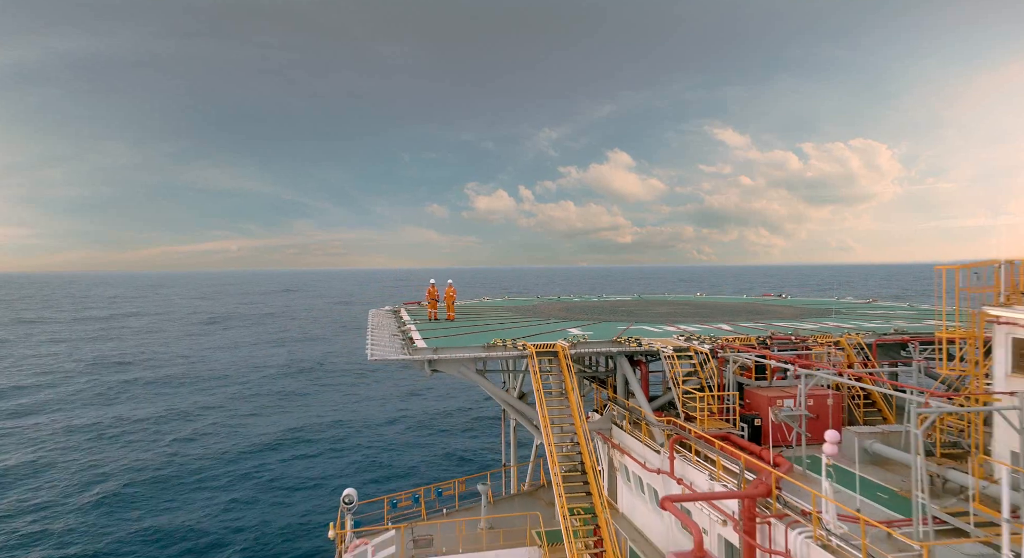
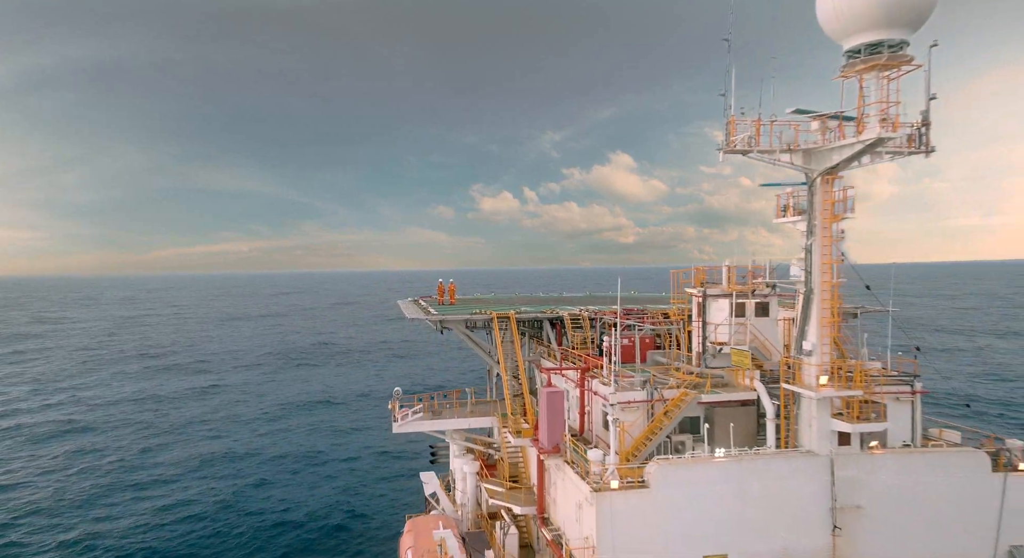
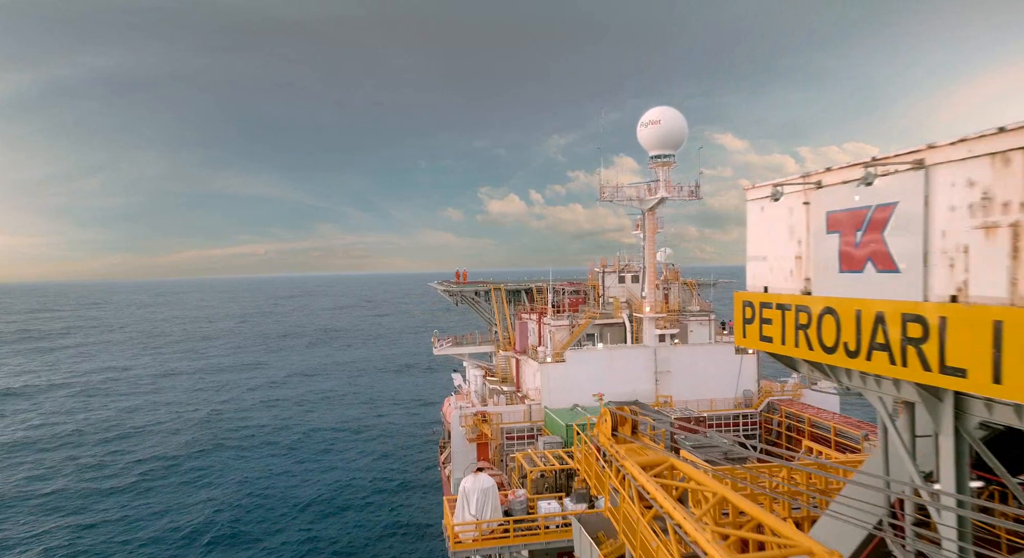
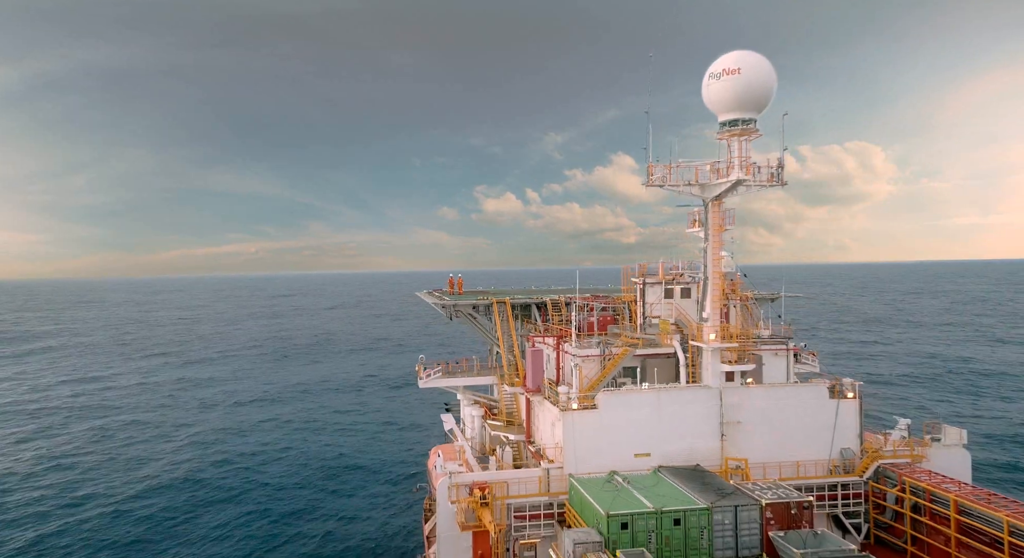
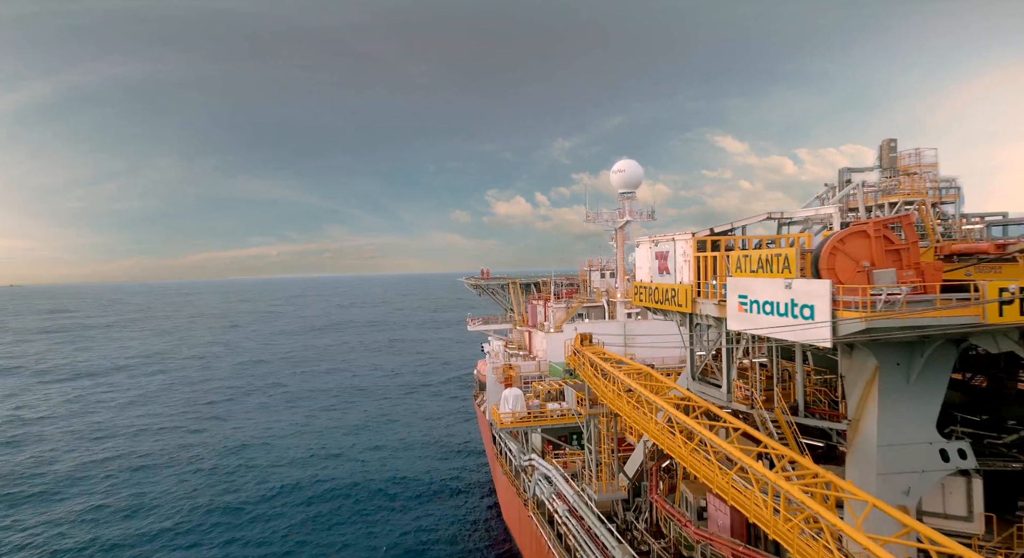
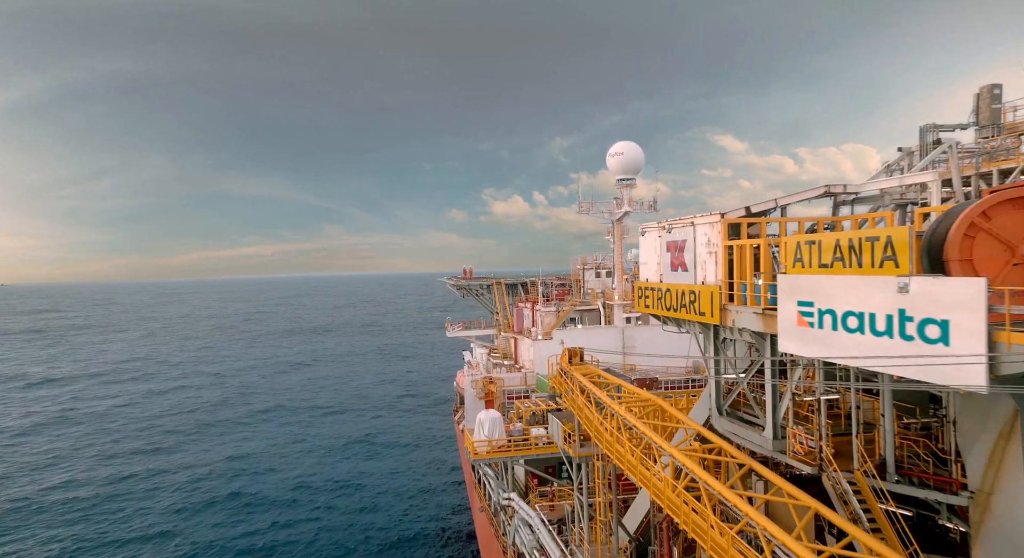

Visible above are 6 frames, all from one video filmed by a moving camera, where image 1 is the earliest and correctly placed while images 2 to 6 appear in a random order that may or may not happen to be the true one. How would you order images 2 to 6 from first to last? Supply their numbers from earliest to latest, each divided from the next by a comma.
2, 4, 3, 6, 5
